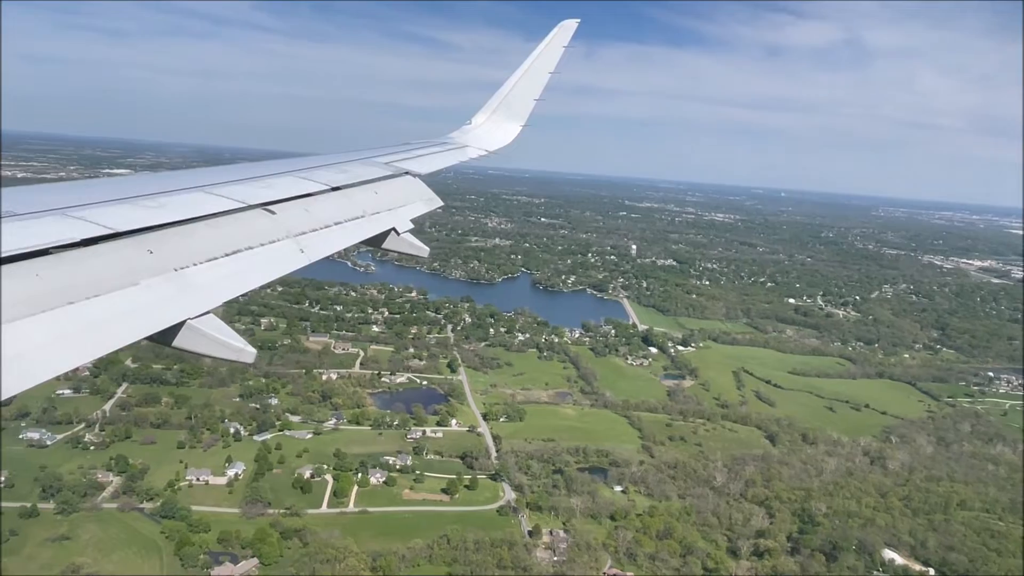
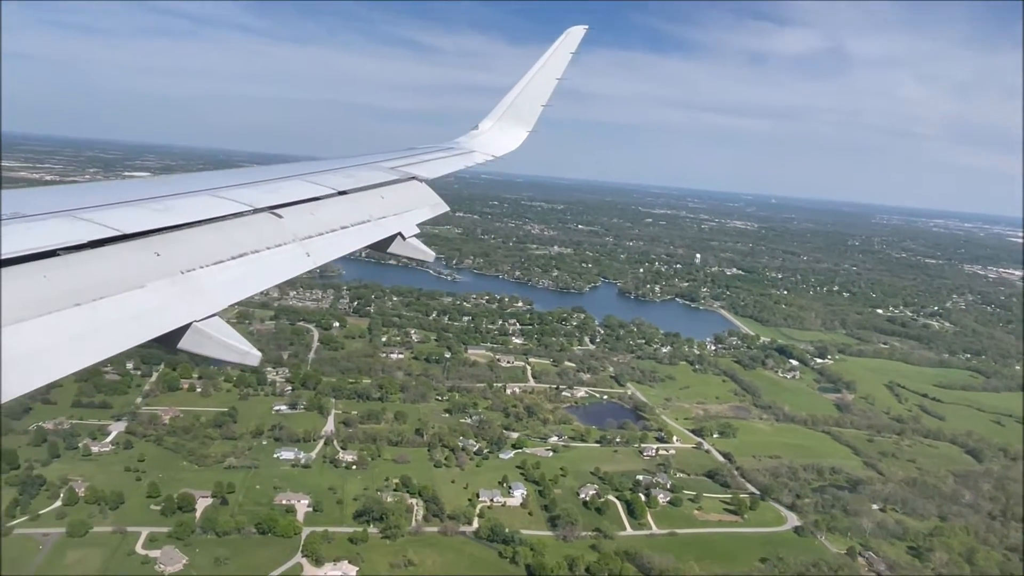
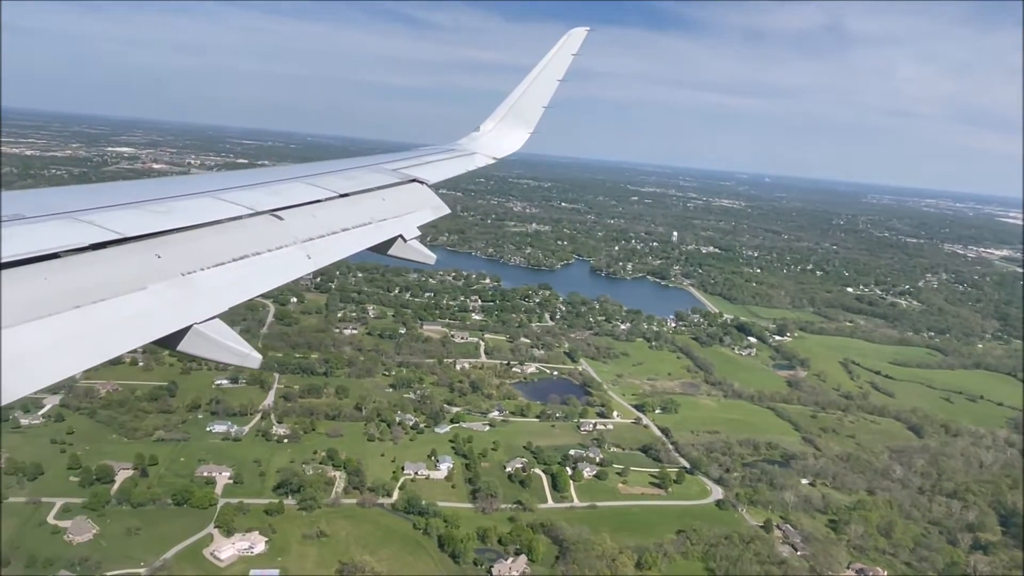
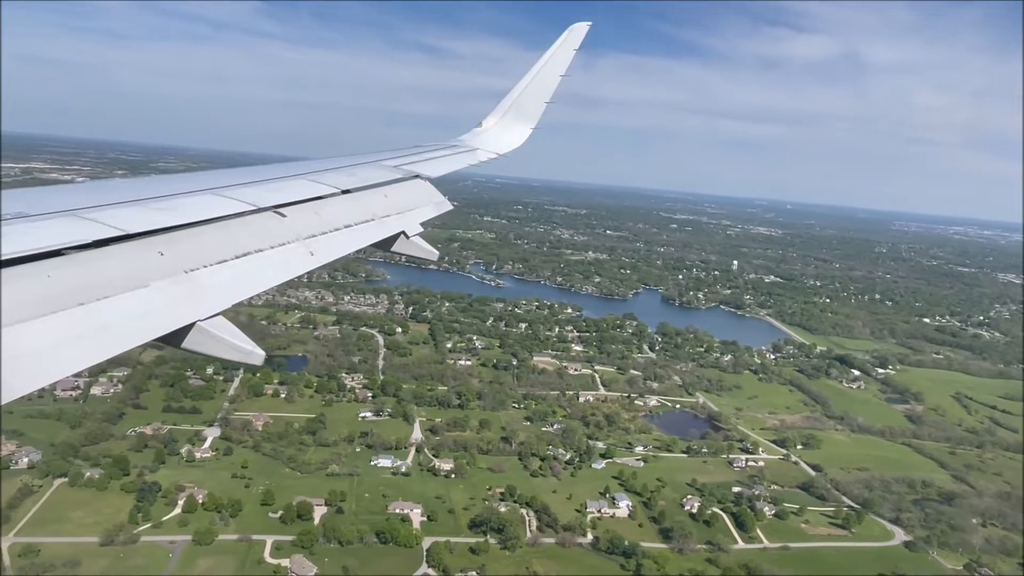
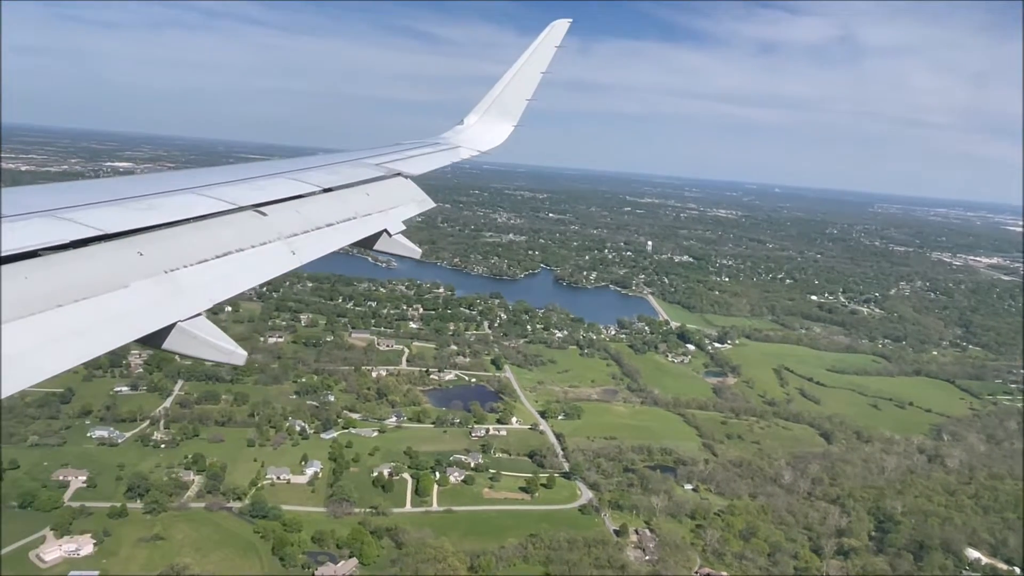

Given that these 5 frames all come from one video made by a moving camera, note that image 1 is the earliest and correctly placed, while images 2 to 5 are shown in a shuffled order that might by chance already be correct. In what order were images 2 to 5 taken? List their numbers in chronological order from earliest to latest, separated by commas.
5, 3, 2, 4
